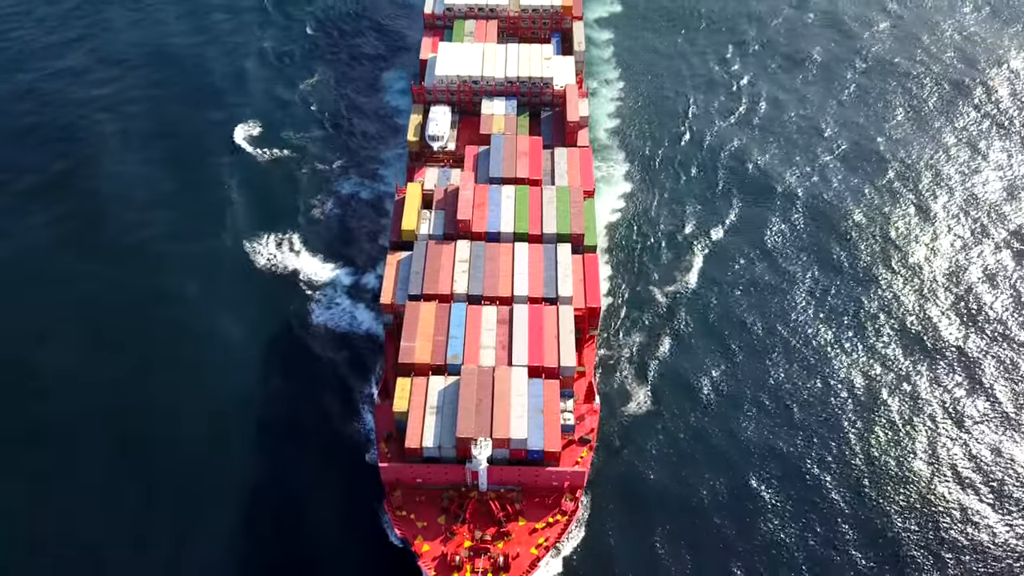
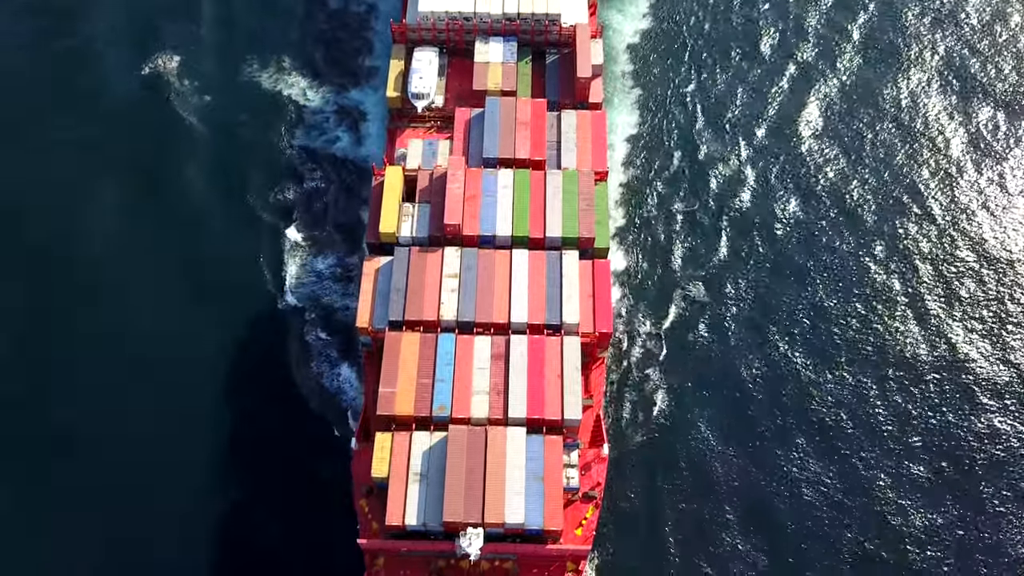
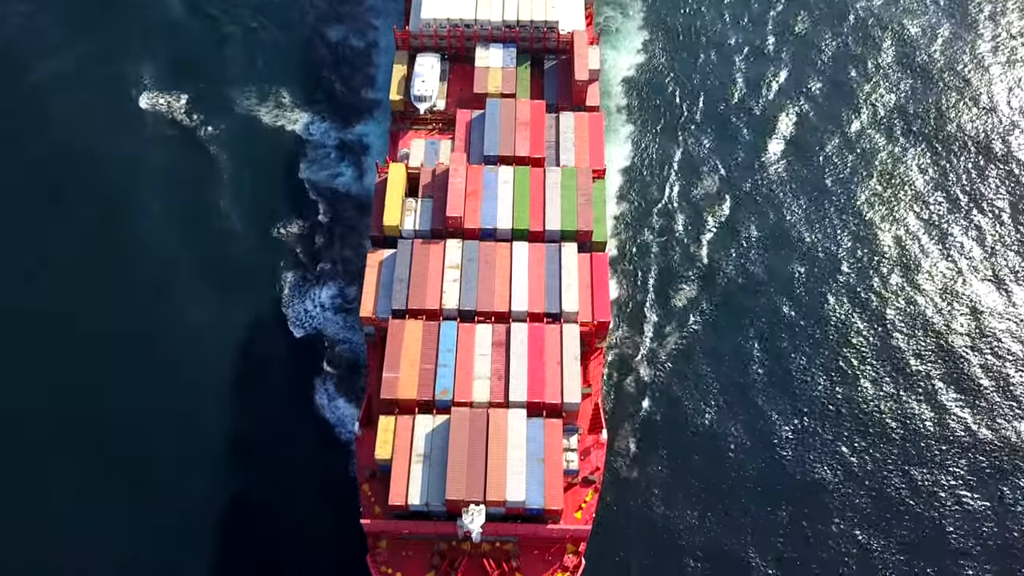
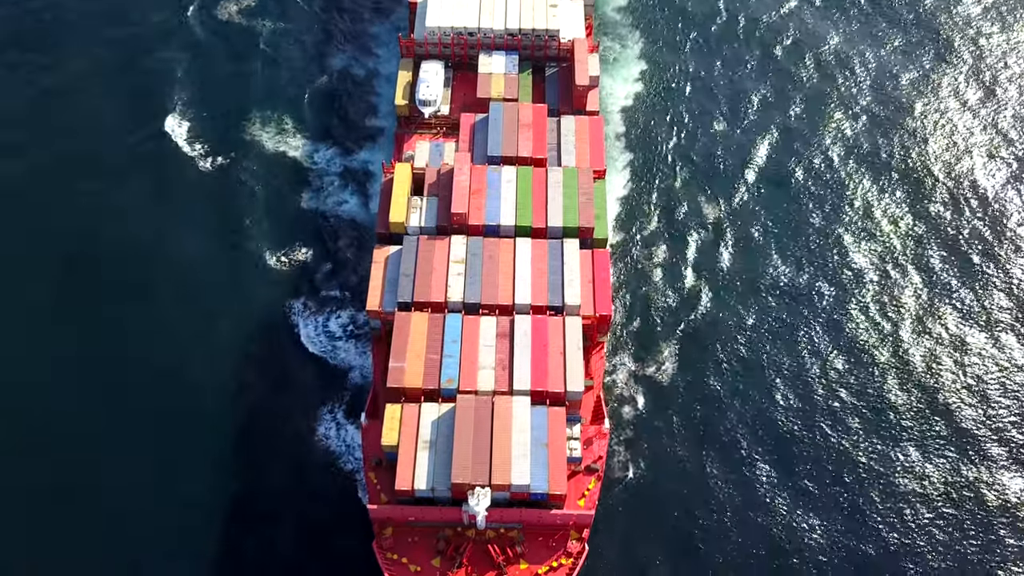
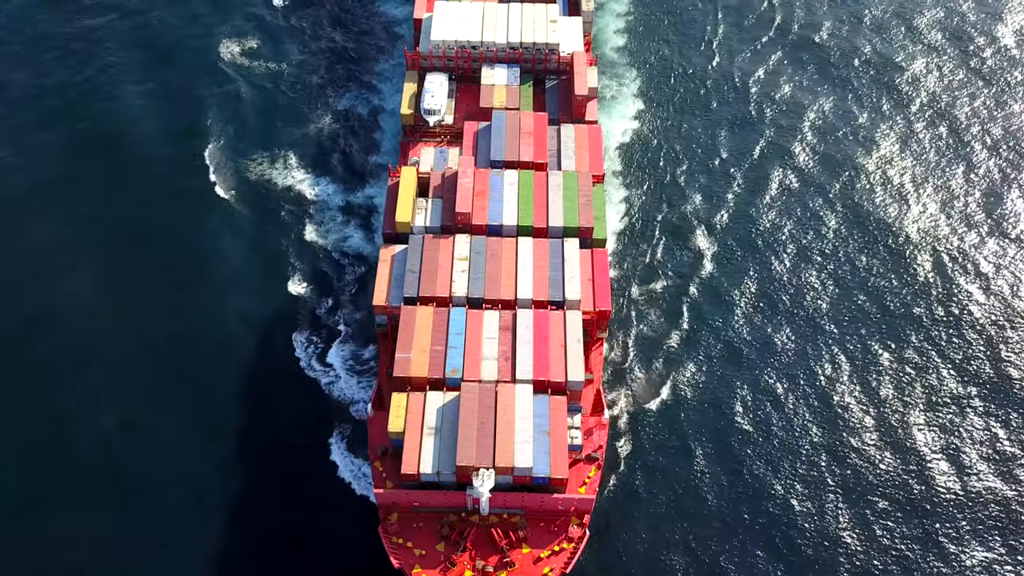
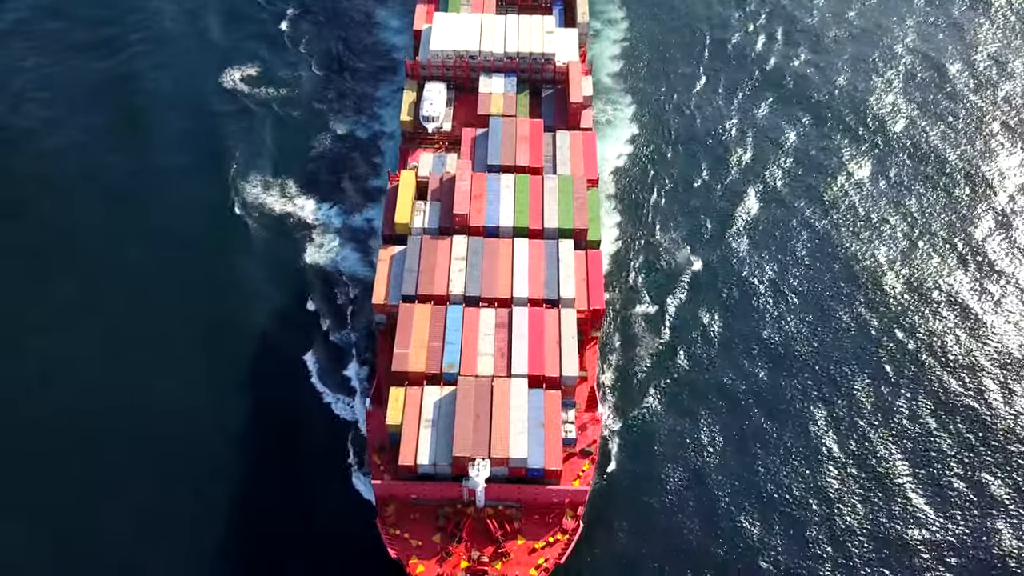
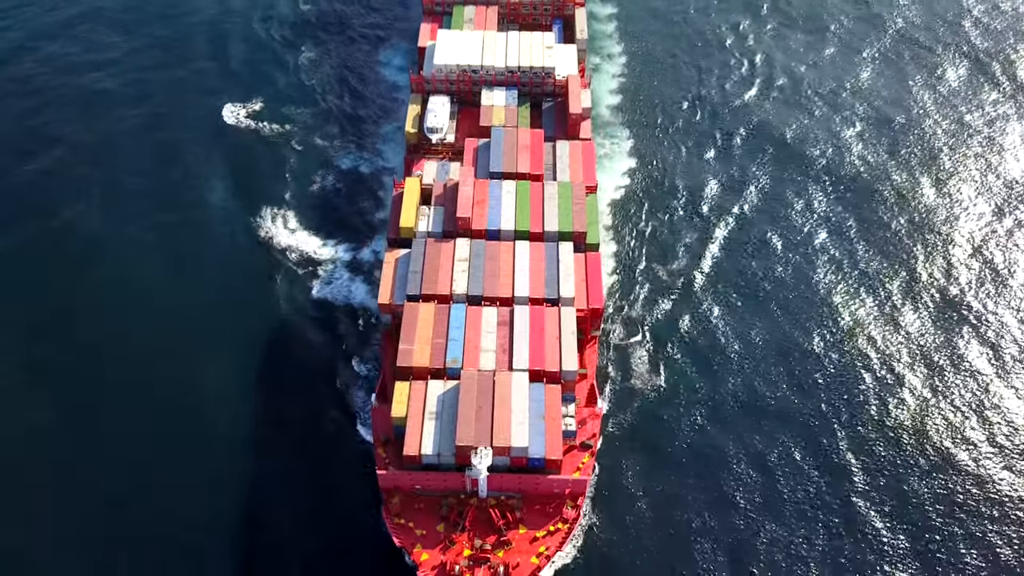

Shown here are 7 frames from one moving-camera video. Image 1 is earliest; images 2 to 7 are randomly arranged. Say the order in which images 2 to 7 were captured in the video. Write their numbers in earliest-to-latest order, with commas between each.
7, 6, 5, 4, 3, 2
